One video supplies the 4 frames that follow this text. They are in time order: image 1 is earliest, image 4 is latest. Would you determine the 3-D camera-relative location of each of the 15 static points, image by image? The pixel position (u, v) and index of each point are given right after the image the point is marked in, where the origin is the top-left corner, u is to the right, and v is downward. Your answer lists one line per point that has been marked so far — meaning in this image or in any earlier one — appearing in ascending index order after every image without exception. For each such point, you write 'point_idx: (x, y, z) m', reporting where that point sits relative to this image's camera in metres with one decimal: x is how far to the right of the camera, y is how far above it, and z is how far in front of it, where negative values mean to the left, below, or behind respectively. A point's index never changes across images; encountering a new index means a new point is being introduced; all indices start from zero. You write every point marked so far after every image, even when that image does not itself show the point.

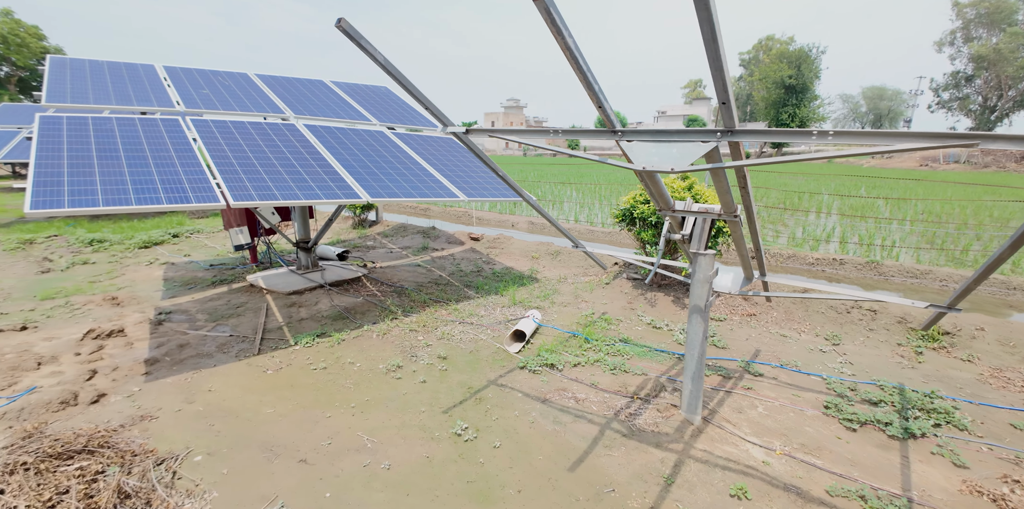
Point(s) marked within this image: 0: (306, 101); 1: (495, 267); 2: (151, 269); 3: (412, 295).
0: (-4.9, +3.7, +10.7) m
1: (-0.5, -0.3, +11.4) m
2: (-8.8, -0.3, +10.8) m
3: (-2.1, -0.8, +8.9) m
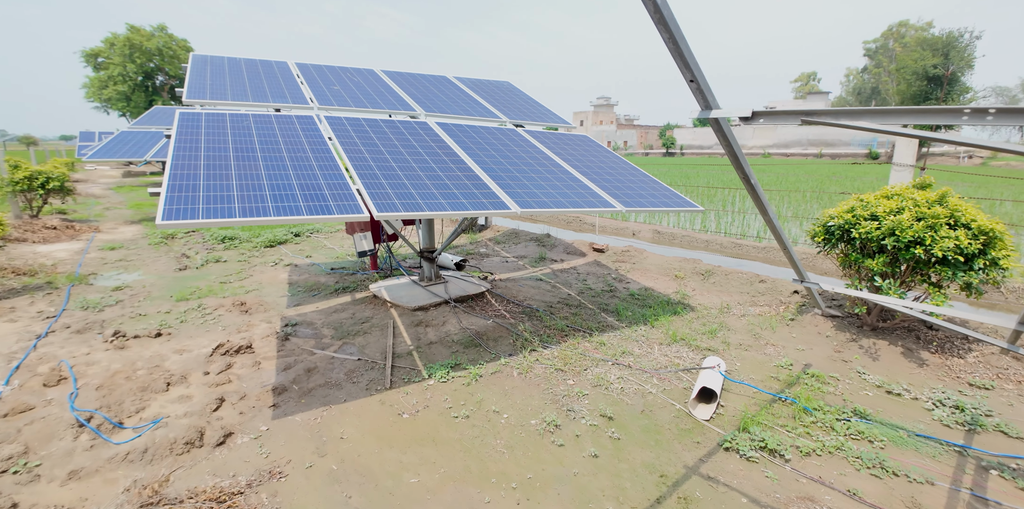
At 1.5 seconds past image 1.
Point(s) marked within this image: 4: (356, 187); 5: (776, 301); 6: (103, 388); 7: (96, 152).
0: (-1.7, +3.5, +9.7) m
1: (+2.6, -0.6, +9.6) m
2: (-5.6, -0.4, +10.6) m
3: (+0.6, -1.1, +7.5) m
4: (-1.9, +0.8, +5.5) m
5: (+5.1, -0.9, +8.6) m
6: (-4.7, -1.5, +5.1) m
7: (-15.4, +3.8, +16.4) m
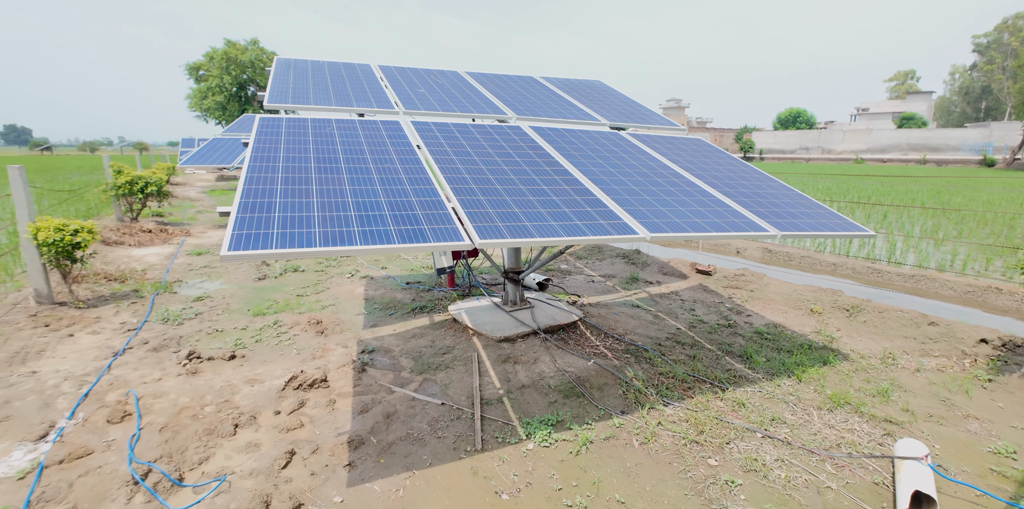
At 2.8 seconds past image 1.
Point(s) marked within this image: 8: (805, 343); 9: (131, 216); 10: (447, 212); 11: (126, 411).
0: (+0.3, +3.1, +8.7) m
1: (+4.4, -1.2, +8.1) m
2: (-3.6, -0.6, +10.1) m
3: (+2.1, -1.6, +6.2) m
4: (-0.6, +0.5, +4.5) m
5: (+6.7, -1.5, +6.7) m
6: (-3.5, -1.8, +4.5) m
7: (-12.4, +3.7, +17.2) m
8: (+4.8, -1.4, +7.2) m
9: (-14.2, +1.4, +16.6) m
10: (-0.6, +0.4, +4.3) m
11: (-4.1, -1.7, +4.7) m
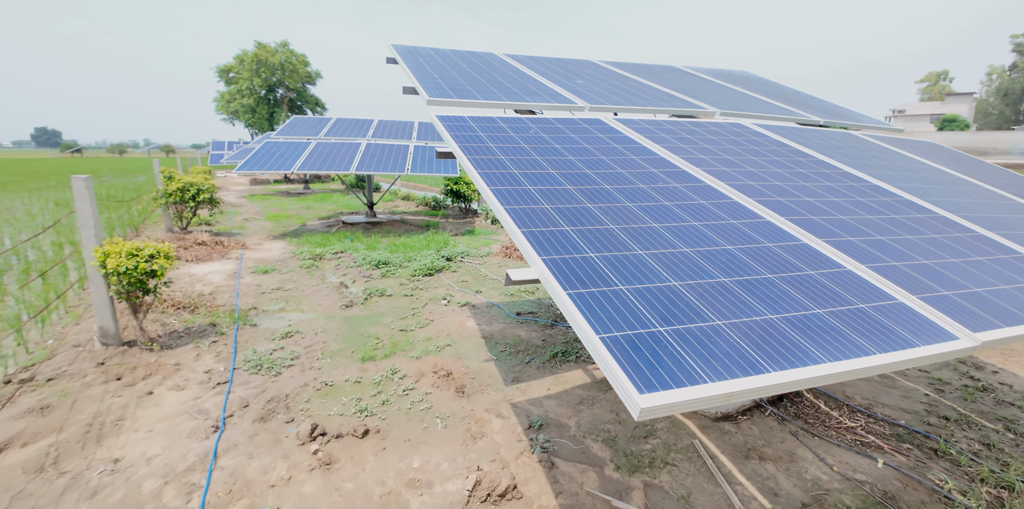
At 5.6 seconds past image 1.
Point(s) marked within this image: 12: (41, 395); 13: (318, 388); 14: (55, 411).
0: (+2.8, +2.6, +7.0) m
1: (+6.9, -1.7, +6.2) m
2: (-1.1, -1.1, +8.5) m
3: (+4.5, -2.1, +4.4) m
4: (+1.8, 0.0, +2.8) m
5: (+9.2, -2.0, +4.8) m
6: (-1.1, -2.2, +2.9) m
7: (-9.6, +3.3, +15.9) m
8: (+7.2, -2.0, +5.3) m
9: (-11.4, +1.0, +15.4) m
10: (+1.8, -0.1, +2.6) m
11: (-1.7, -2.1, +3.1) m
12: (-5.8, -1.7, +5.4) m
13: (-2.6, -1.8, +5.9) m
14: (-5.2, -1.8, +5.1) m
